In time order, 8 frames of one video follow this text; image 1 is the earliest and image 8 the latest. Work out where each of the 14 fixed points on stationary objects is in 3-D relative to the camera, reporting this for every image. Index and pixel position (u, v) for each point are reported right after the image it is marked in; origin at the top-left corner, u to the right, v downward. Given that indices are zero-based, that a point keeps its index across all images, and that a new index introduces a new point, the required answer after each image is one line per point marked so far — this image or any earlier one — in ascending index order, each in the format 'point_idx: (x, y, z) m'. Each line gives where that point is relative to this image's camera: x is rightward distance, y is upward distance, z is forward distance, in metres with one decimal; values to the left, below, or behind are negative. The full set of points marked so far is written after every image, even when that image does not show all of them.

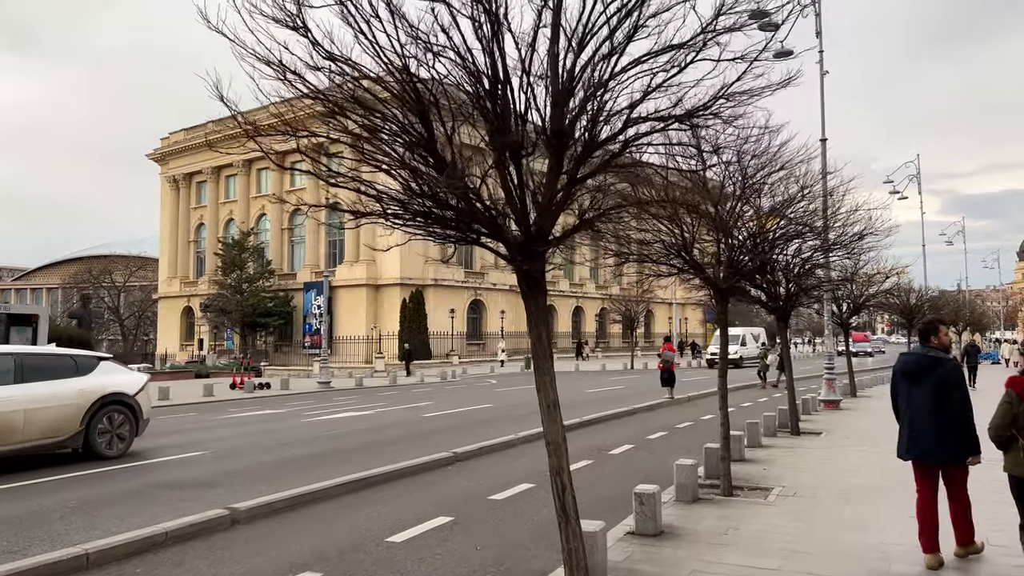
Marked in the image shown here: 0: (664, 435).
0: (+2.6, -2.6, +13.4) m
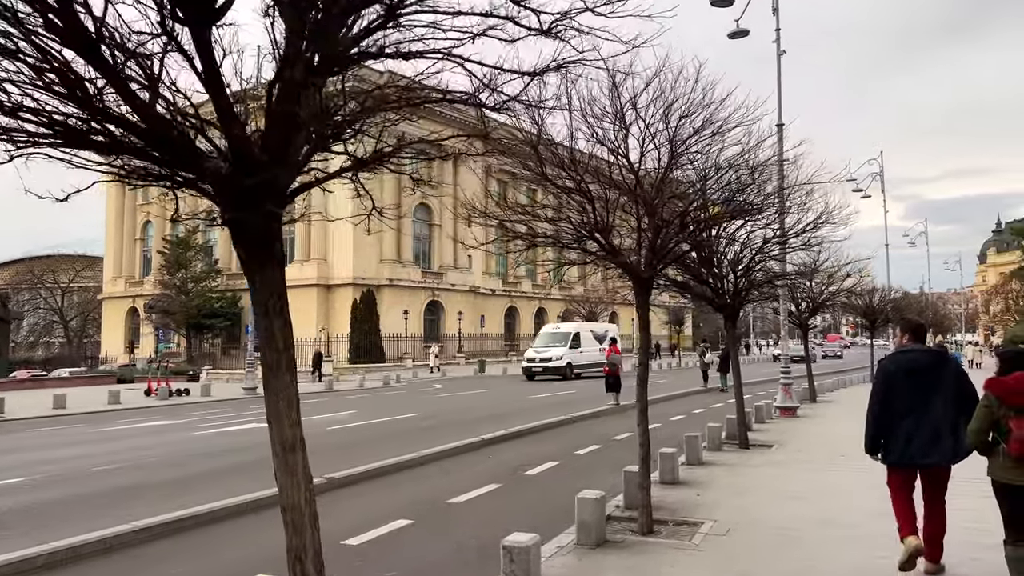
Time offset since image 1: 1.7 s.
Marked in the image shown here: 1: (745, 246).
0: (+1.3, -2.5, +11.8) m
1: (+3.8, +0.7, +12.5) m
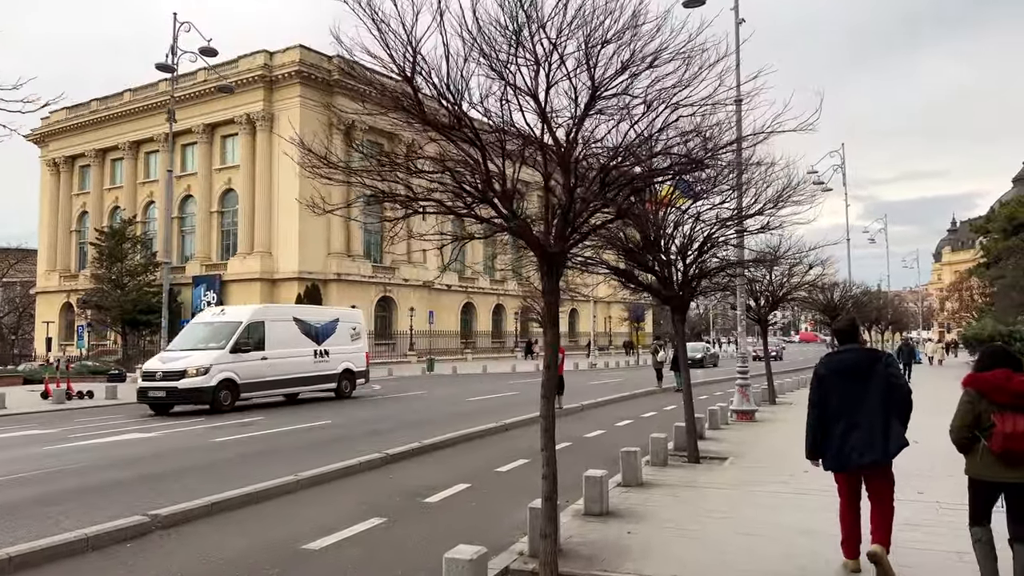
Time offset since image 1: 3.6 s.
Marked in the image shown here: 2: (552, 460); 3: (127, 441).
0: (+0.1, -2.3, +10.0) m
1: (+2.6, +0.9, +10.8) m
2: (+0.3, -1.2, +5.3) m
3: (-6.4, -2.5, +12.9) m
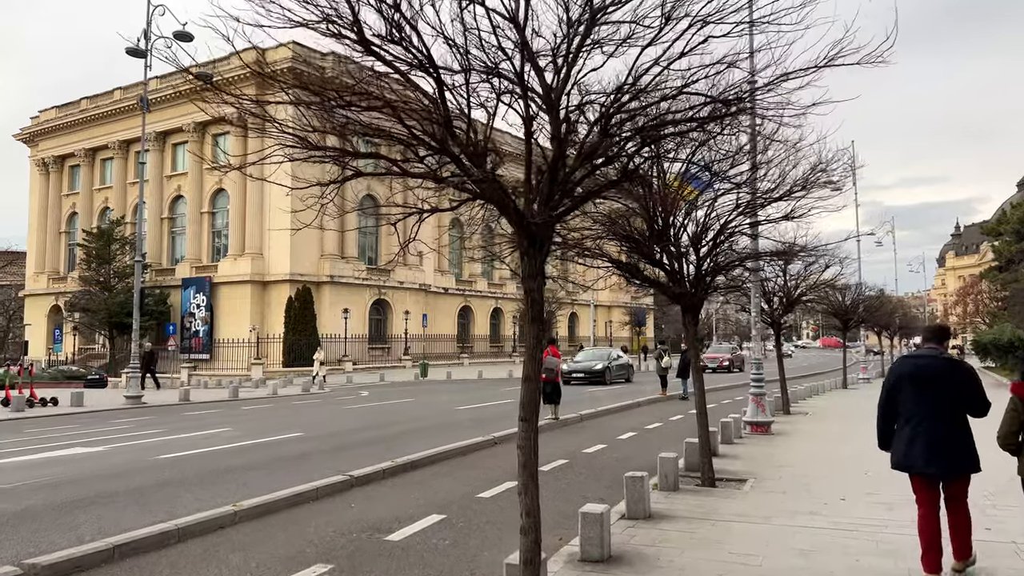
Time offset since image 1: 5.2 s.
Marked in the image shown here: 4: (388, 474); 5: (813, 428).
0: (-0.1, -2.3, +8.6) m
1: (+2.5, +0.9, +9.5) m
2: (+0.1, -1.1, +3.9) m
3: (-6.6, -2.4, +11.5) m
4: (-1.5, -2.2, +9.1) m
5: (+5.9, -2.7, +15.0) m
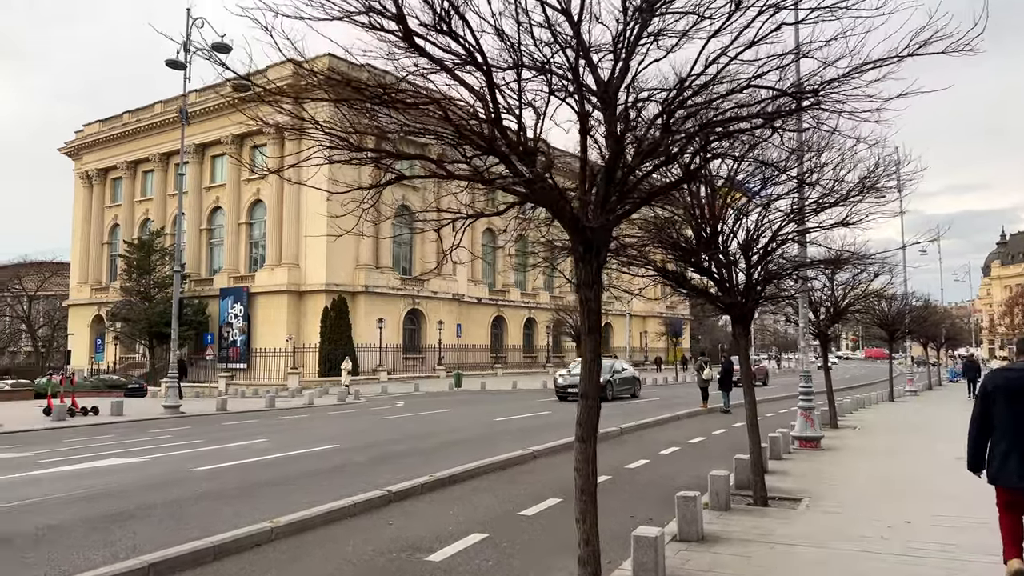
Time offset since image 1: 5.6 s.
0: (+0.4, -2.4, +8.3) m
1: (+3.0, +0.8, +9.1) m
2: (+0.4, -1.2, +3.6) m
3: (-6.0, -2.6, +11.4) m
4: (-1.0, -2.3, +8.9) m
5: (+6.6, -2.9, +14.5) m
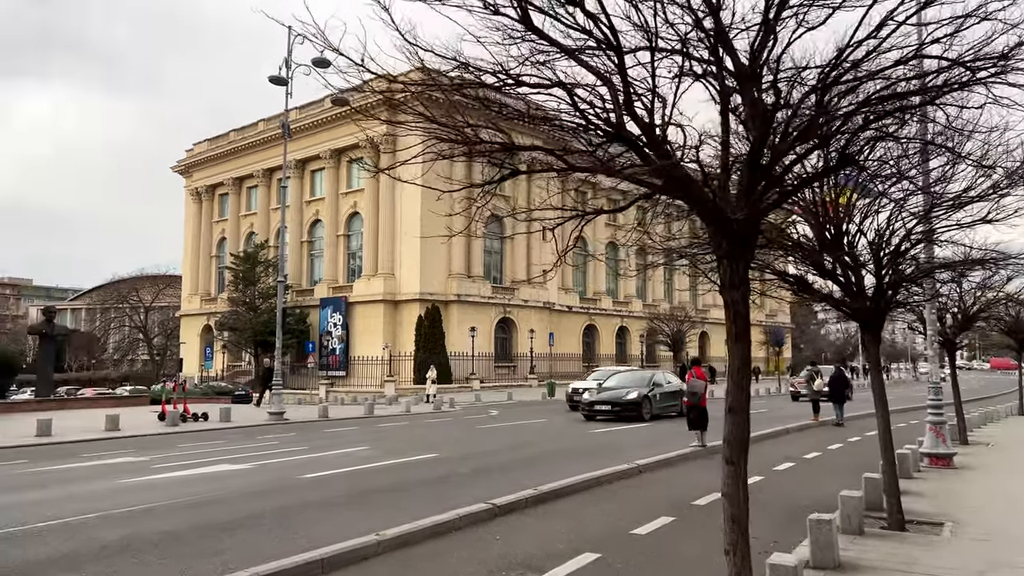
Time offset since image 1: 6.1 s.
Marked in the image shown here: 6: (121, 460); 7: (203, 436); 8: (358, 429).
0: (+1.5, -2.4, +7.8) m
1: (+4.1, +0.8, +8.3) m
2: (+1.0, -1.2, +3.2) m
3: (-4.5, -2.7, +11.7) m
4: (+0.2, -2.4, +8.6) m
5: (+8.4, -3.0, +13.2) m
6: (-6.7, -2.9, +13.0) m
7: (-7.1, -3.4, +17.6) m
8: (-3.9, -3.6, +19.4) m
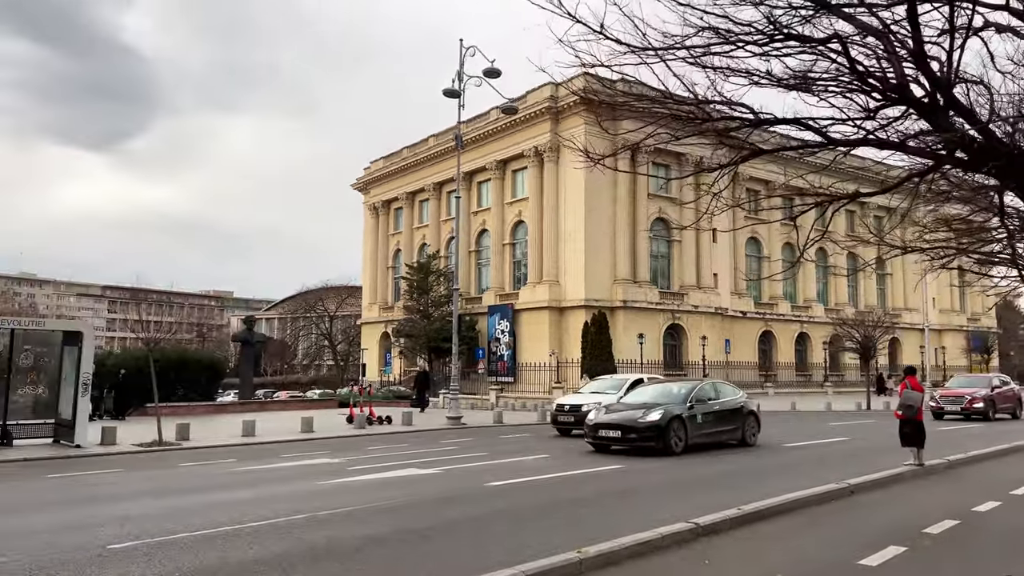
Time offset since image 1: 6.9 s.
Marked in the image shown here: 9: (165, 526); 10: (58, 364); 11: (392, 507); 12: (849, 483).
0: (+3.4, -2.4, +6.9) m
1: (+6.0, +0.8, +6.9) m
2: (+1.9, -1.1, +2.5) m
3: (-1.6, -2.9, +11.9) m
4: (+2.3, -2.4, +7.9) m
5: (+11.3, -2.9, +10.7) m
6: (-3.6, -3.1, +13.6) m
7: (-2.9, -3.6, +18.2) m
8: (+0.5, -3.7, +19.3) m
9: (-3.3, -2.3, +7.4) m
10: (-9.8, -1.7, +16.5) m
11: (-1.3, -2.5, +8.6) m
12: (+4.5, -2.6, +10.1) m
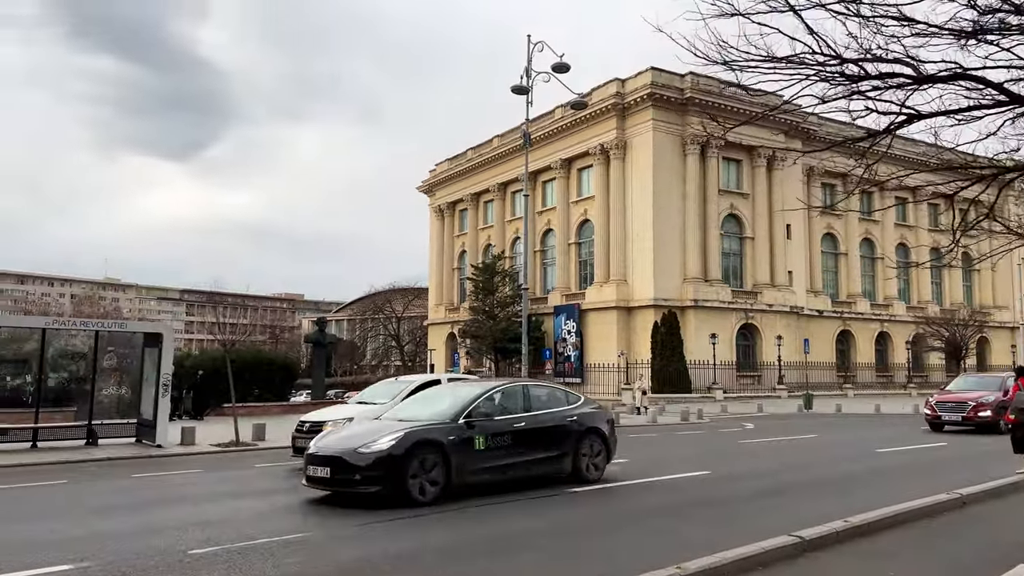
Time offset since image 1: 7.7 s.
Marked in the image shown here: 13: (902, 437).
0: (+4.1, -2.4, +6.2) m
1: (+6.7, +0.9, +6.0) m
2: (+2.3, -1.1, +1.9) m
3: (-0.4, -2.8, +11.6) m
4: (+3.1, -2.3, +7.3) m
5: (+12.4, -2.8, +9.4) m
6: (-2.2, -3.1, +13.5) m
7: (-1.2, -3.6, +18.0) m
8: (+2.3, -3.7, +18.8) m
9: (-2.5, -2.3, +7.2) m
10: (-8.2, -1.7, +16.9) m
11: (-0.4, -2.5, +8.3) m
12: (+5.5, -2.5, +9.3) m
13: (+10.0, -3.8, +19.7) m
